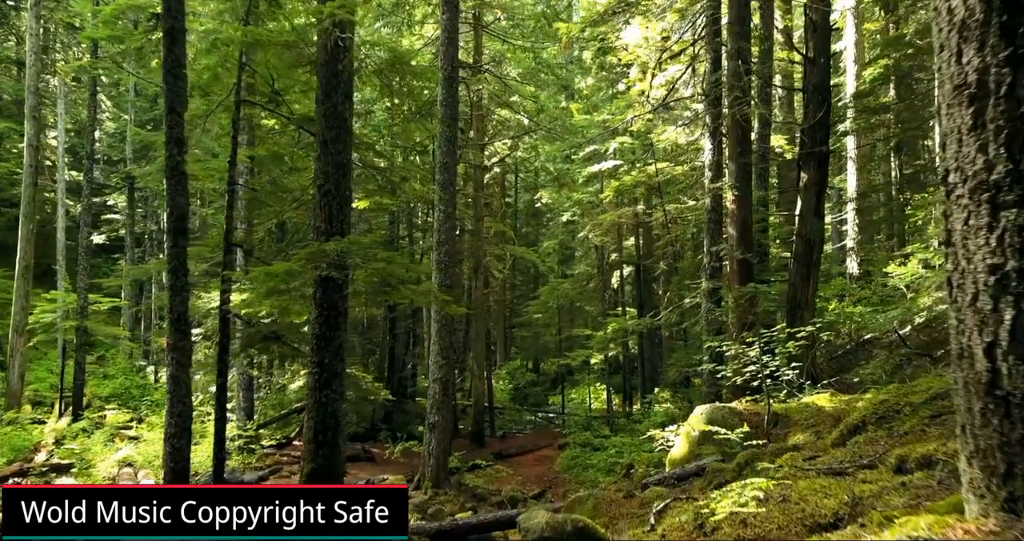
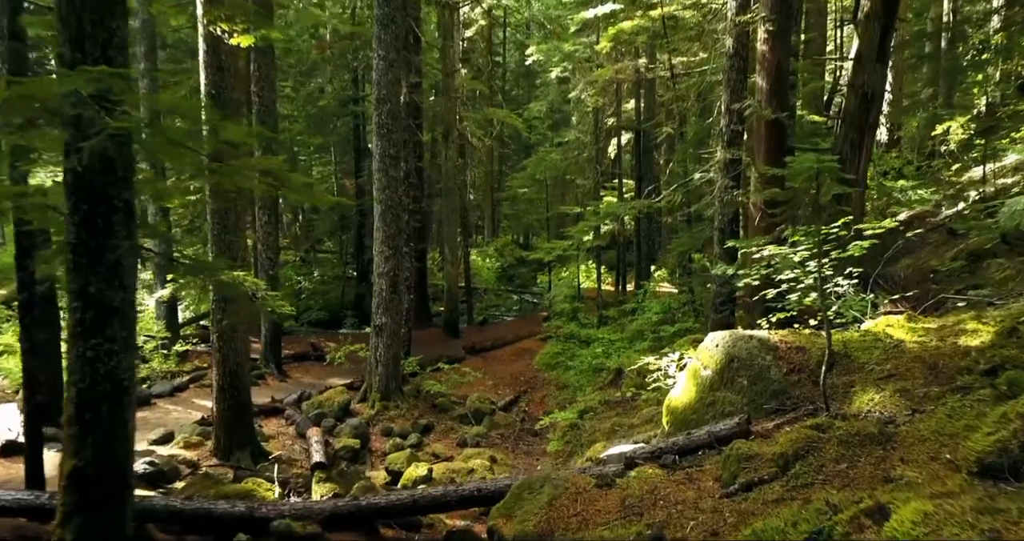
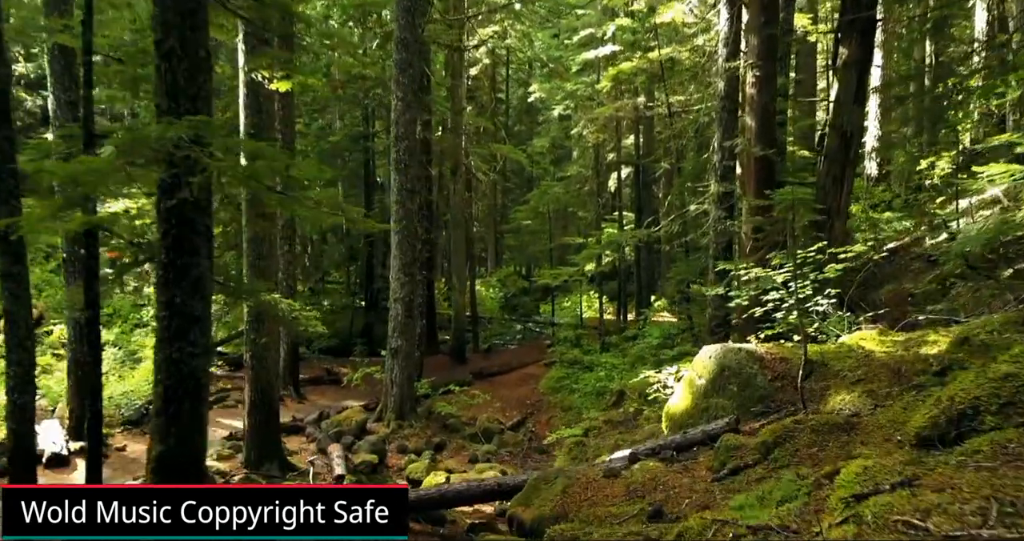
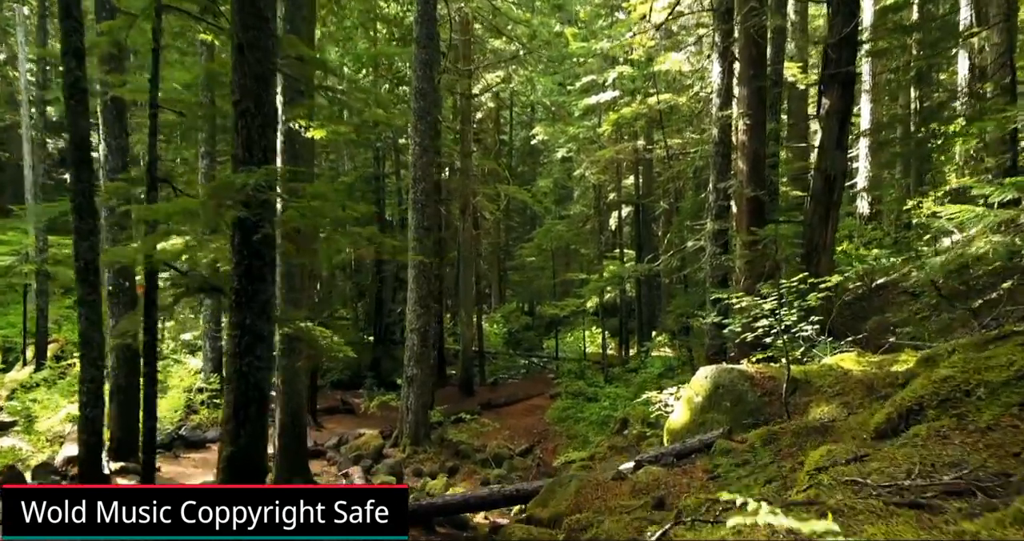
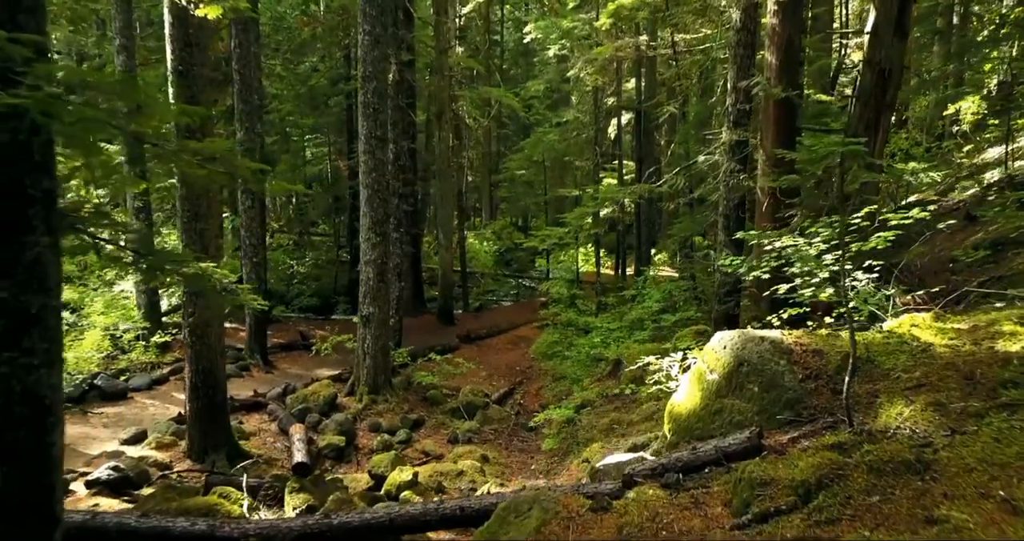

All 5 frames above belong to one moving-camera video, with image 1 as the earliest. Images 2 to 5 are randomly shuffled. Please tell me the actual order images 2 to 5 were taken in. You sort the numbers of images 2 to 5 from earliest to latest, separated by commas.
4, 3, 2, 5
